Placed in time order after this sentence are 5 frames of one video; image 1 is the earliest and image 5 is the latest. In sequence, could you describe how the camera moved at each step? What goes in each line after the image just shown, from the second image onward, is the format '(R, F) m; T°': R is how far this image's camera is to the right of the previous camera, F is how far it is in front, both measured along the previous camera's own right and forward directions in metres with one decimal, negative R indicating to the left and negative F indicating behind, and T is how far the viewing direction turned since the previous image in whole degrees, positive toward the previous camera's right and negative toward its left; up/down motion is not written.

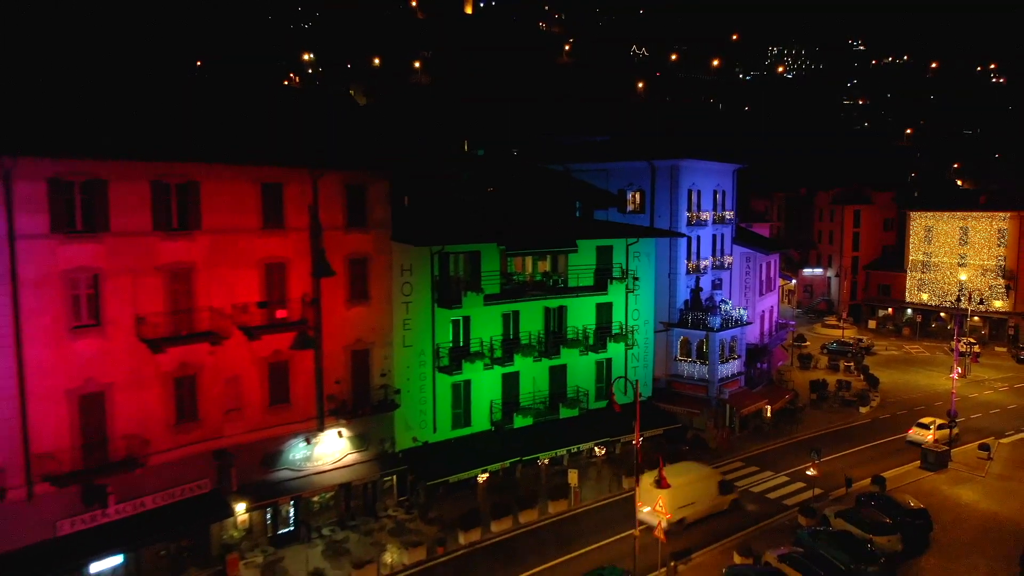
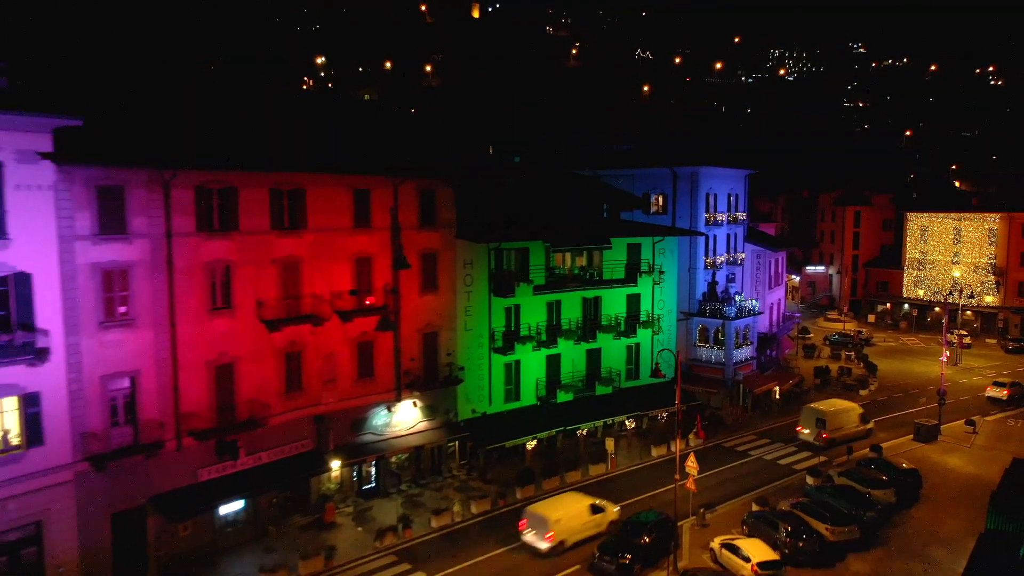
(-2.2, -4.5) m; 0°
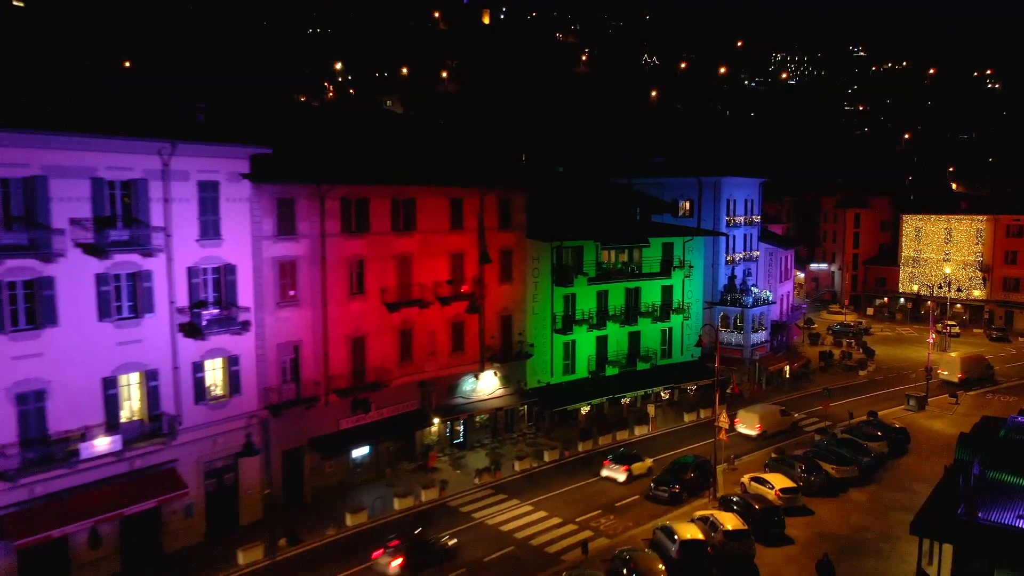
(-3.3, -7.0) m; 0°
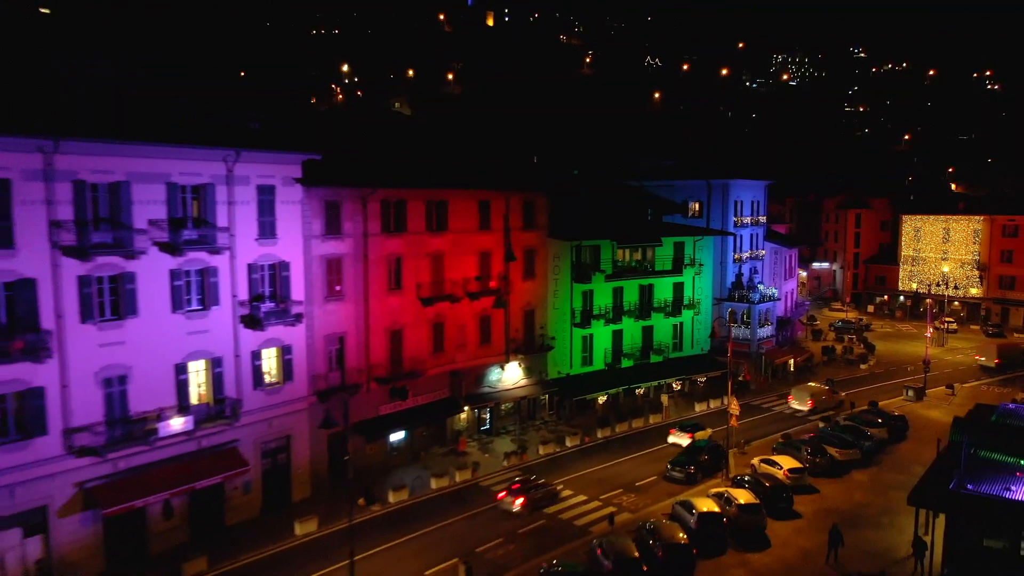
(-1.3, -2.5) m; 0°
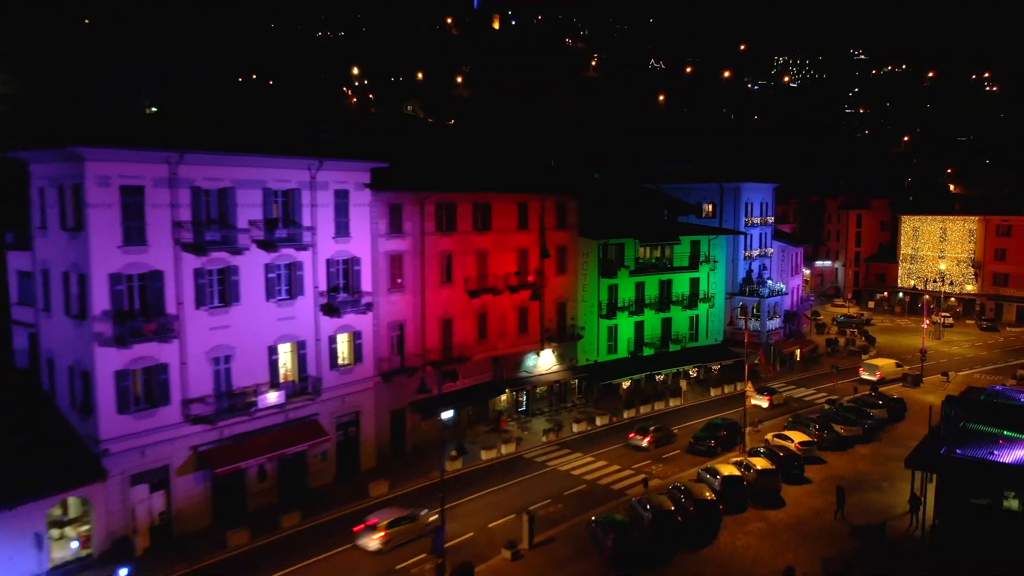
(-2.2, -4.1) m; 0°
